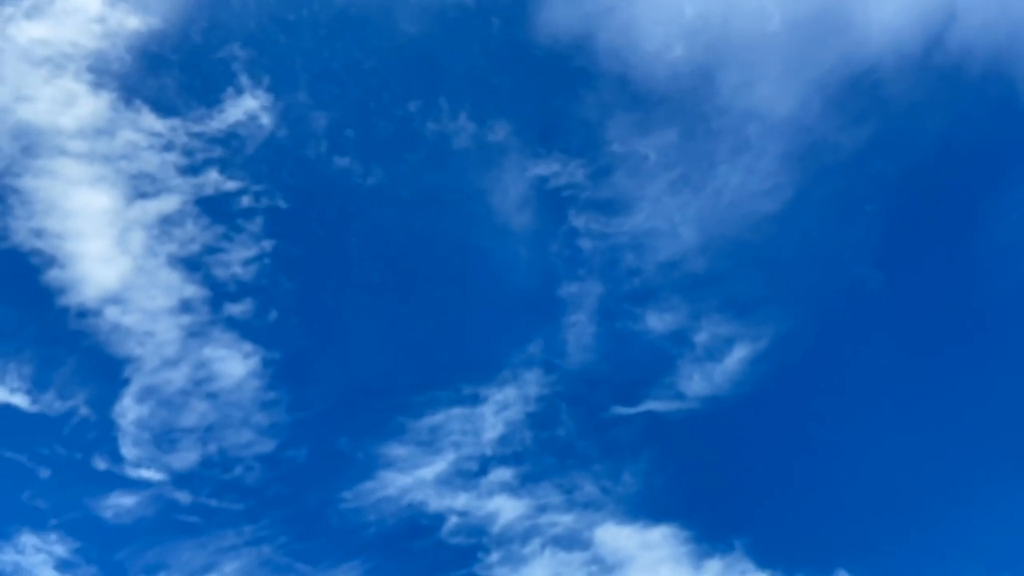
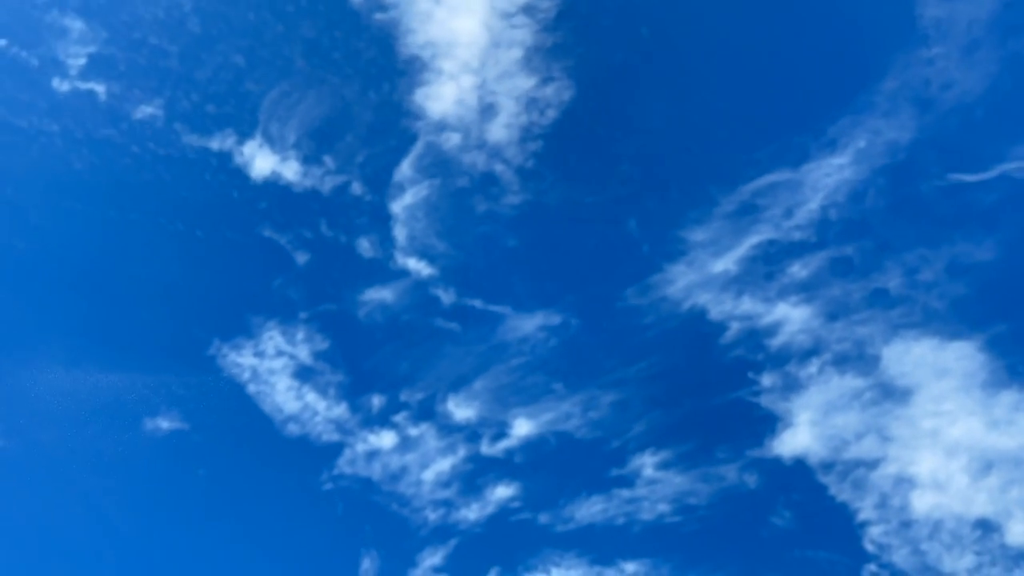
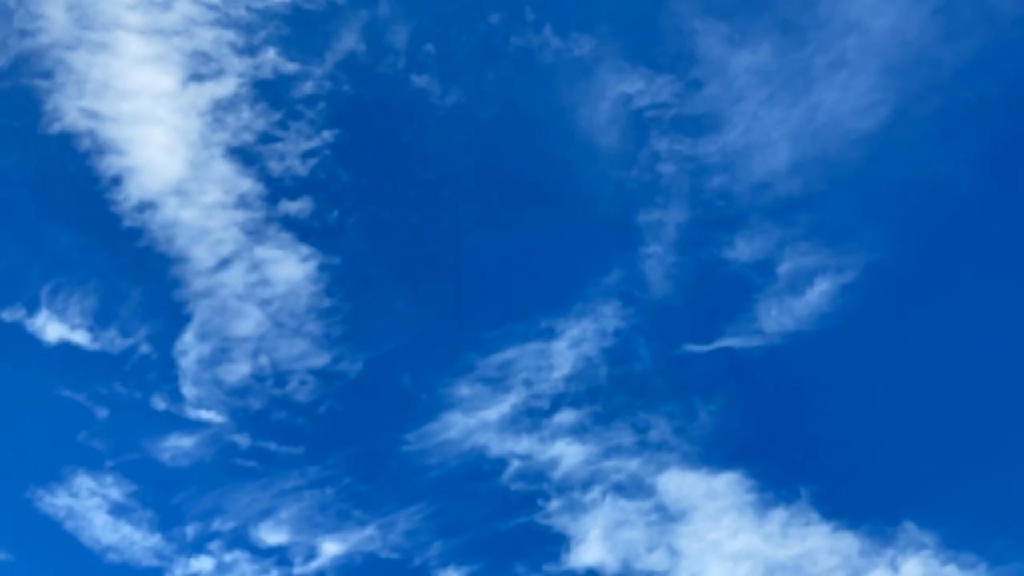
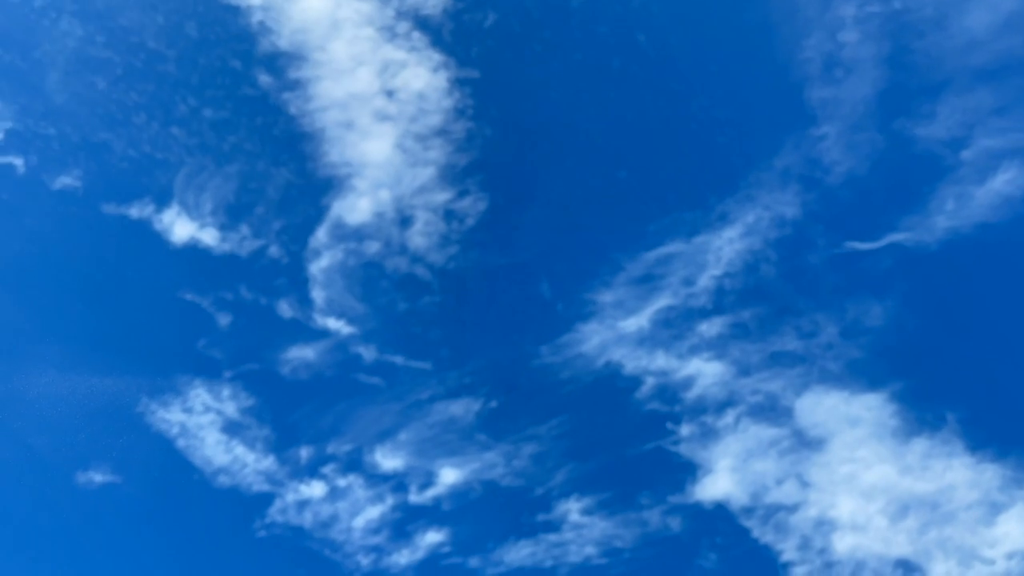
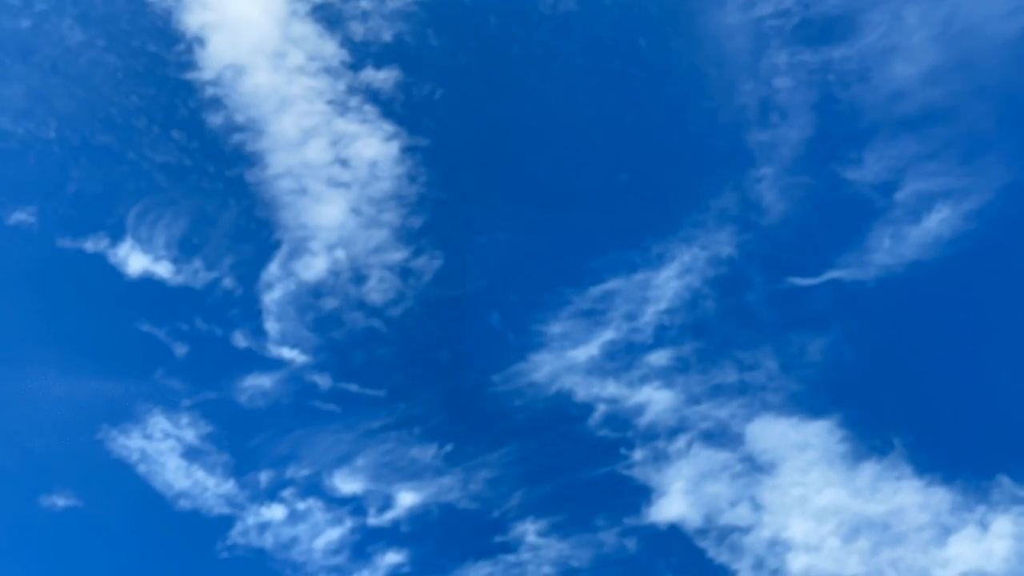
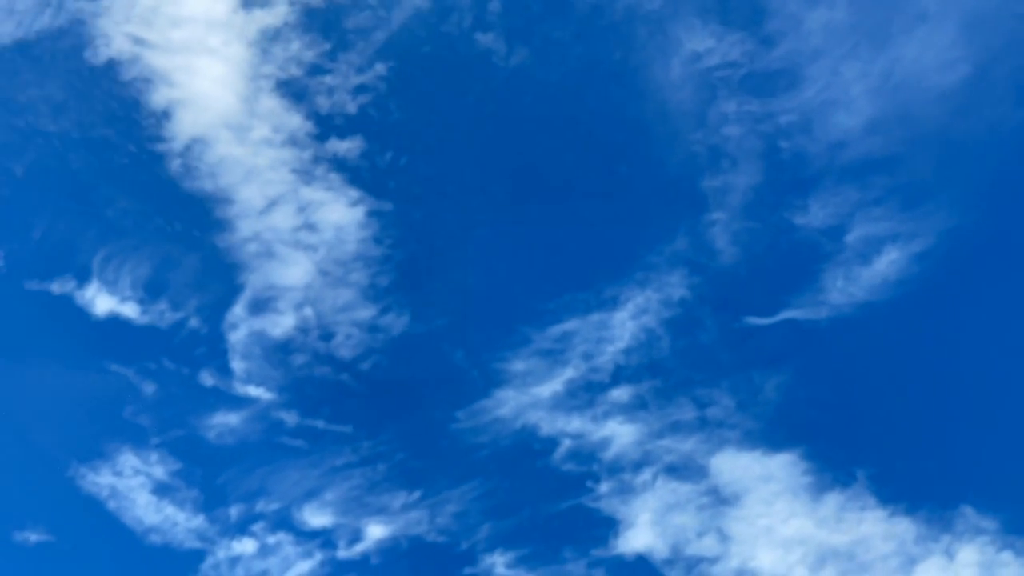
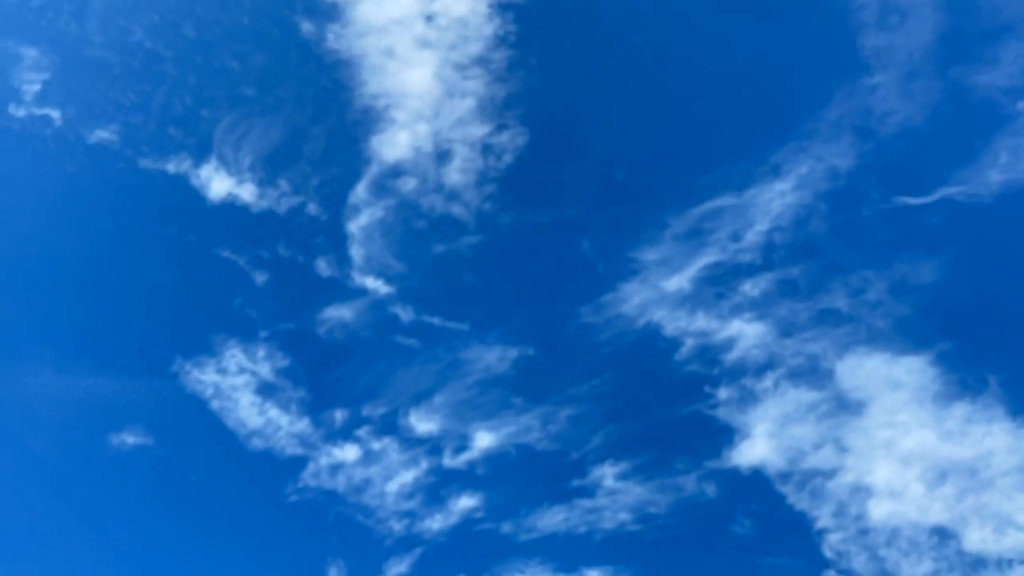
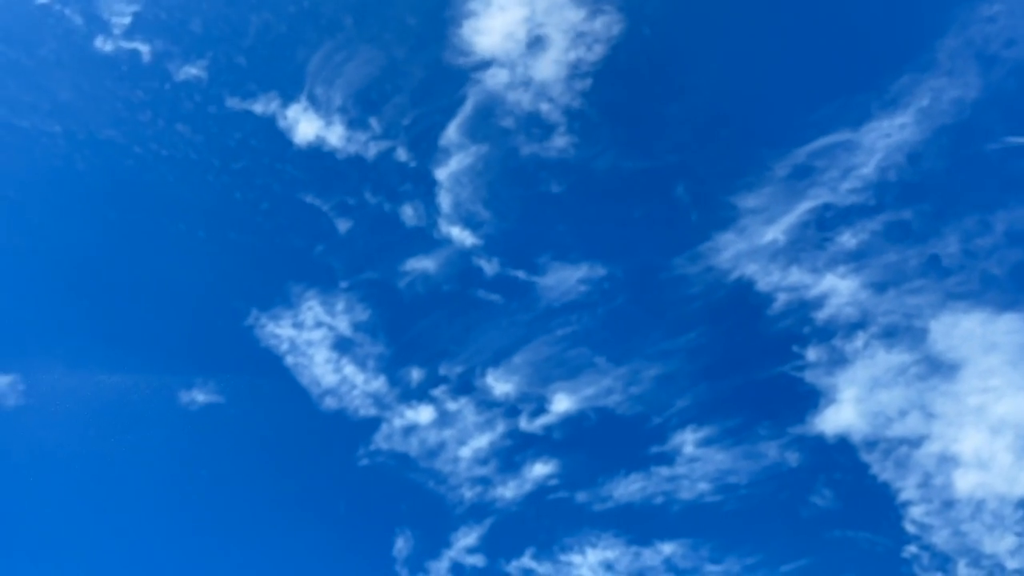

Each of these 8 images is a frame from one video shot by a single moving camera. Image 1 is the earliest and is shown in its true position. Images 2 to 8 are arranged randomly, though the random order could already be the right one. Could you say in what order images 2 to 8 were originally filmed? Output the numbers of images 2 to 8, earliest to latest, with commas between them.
3, 6, 5, 4, 7, 2, 8
